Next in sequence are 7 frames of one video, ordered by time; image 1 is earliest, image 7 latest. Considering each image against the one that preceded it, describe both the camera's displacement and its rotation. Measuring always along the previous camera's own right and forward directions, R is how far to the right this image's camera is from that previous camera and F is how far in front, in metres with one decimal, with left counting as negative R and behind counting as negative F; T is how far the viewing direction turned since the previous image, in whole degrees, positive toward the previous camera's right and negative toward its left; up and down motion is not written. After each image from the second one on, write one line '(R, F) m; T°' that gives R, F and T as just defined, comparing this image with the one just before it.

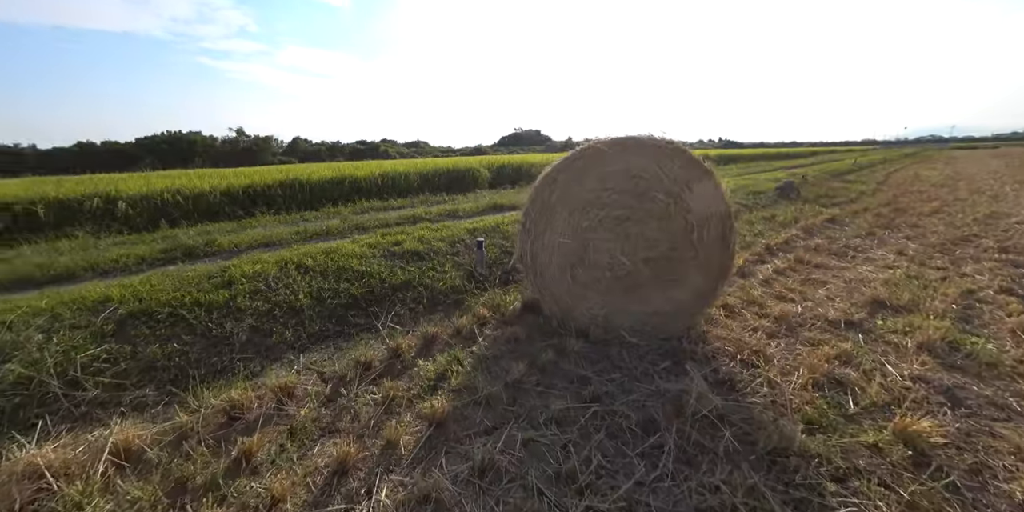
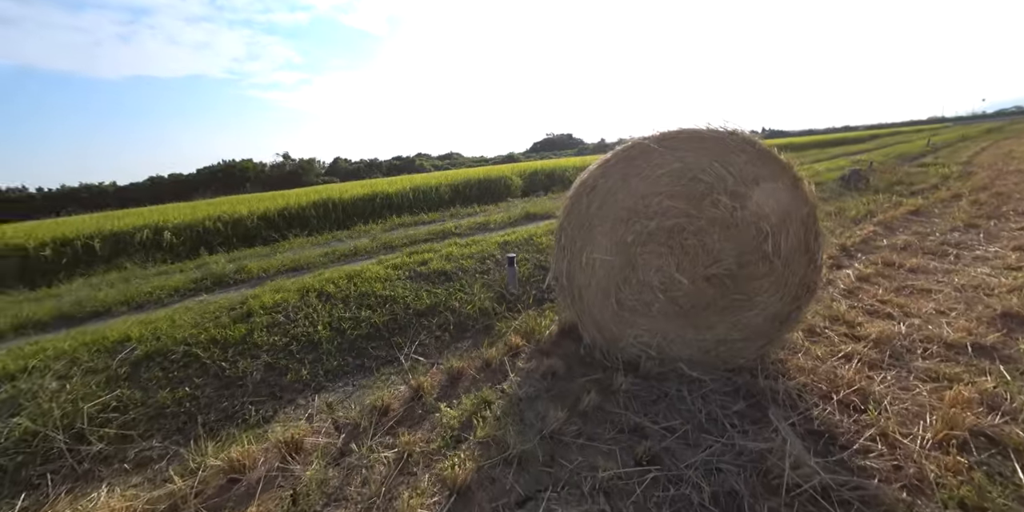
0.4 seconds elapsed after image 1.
(0.0, +0.4) m; -6°
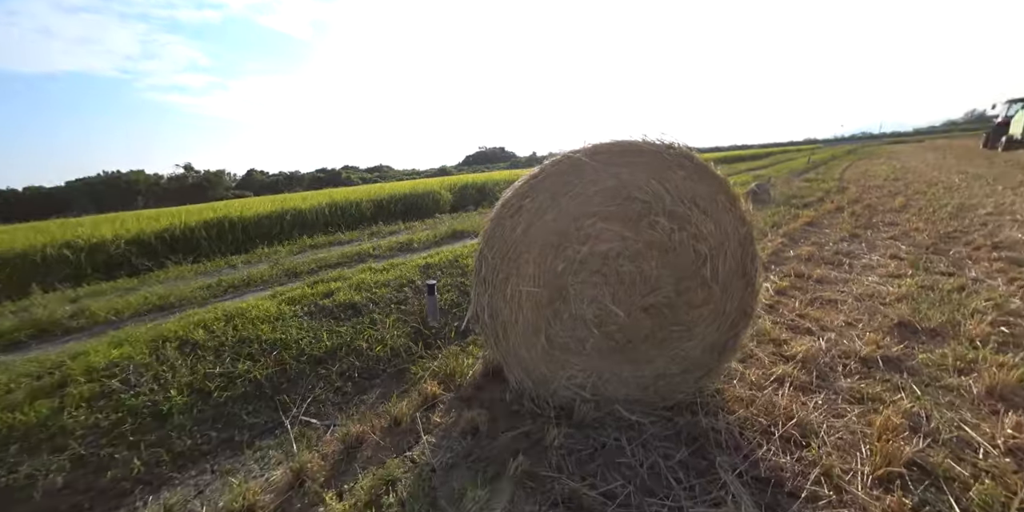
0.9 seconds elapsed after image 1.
(+0.2, +0.4) m; +9°
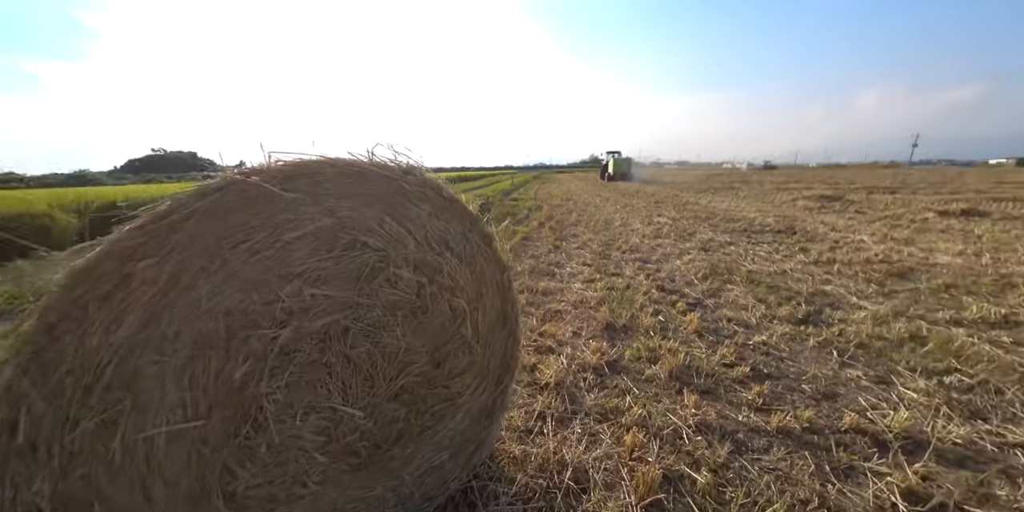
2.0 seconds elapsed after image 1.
(+0.2, +0.6) m; +37°
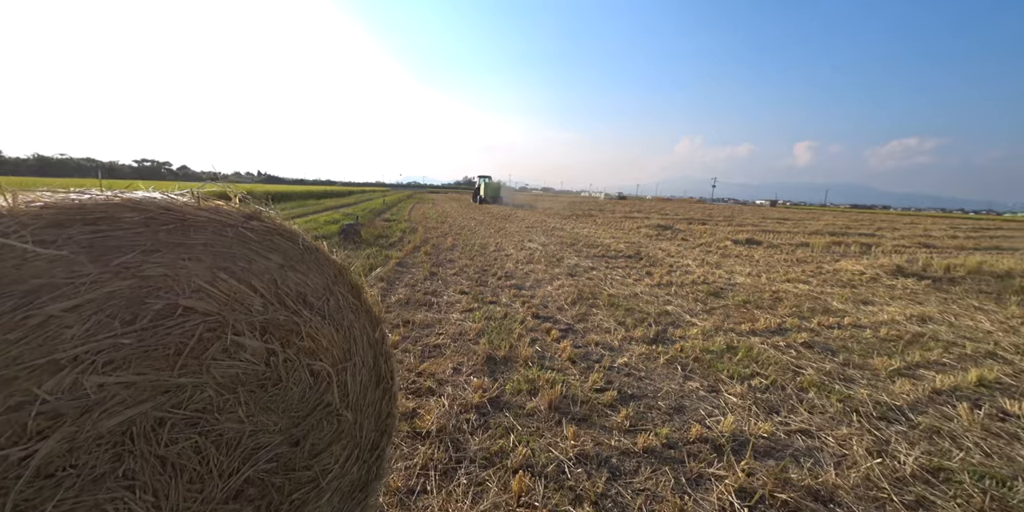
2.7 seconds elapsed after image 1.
(0.0, +0.1) m; +18°
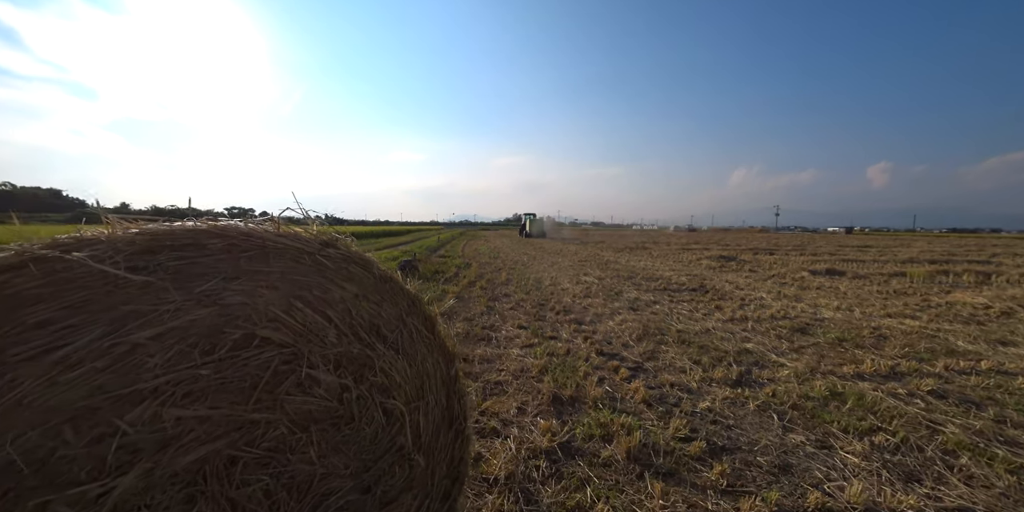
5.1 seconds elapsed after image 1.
(-0.1, +0.1) m; -7°
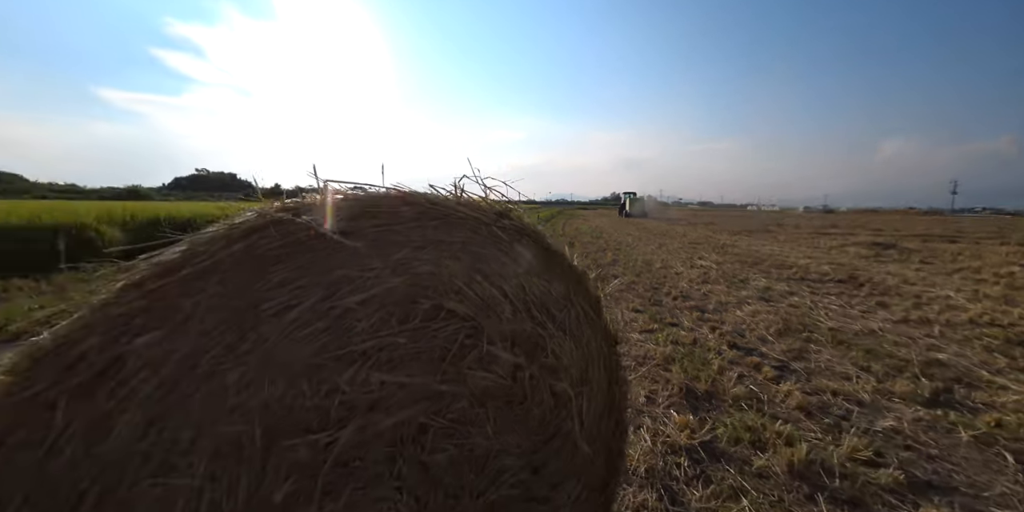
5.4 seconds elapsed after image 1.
(-0.3, +0.1) m; -14°
